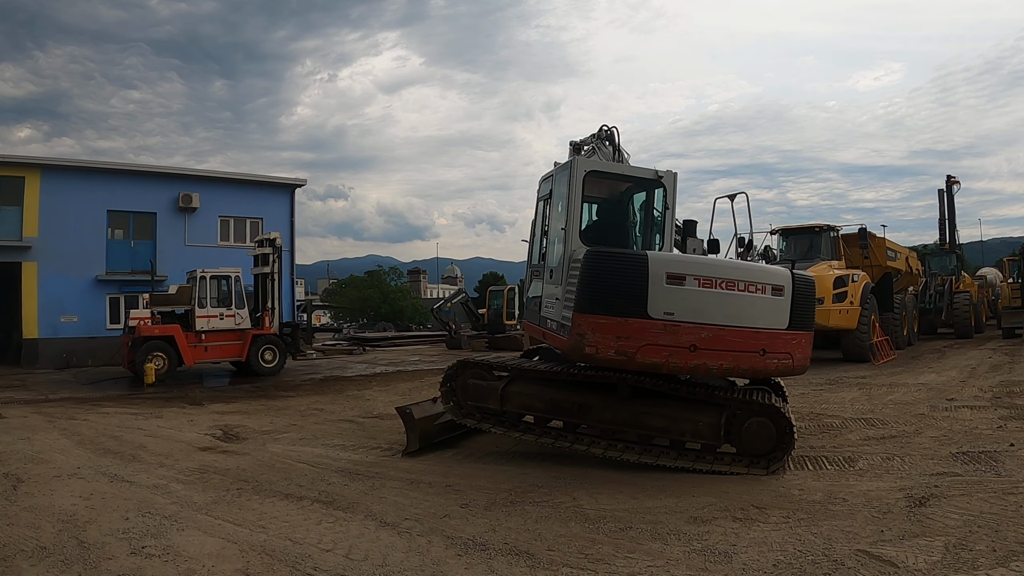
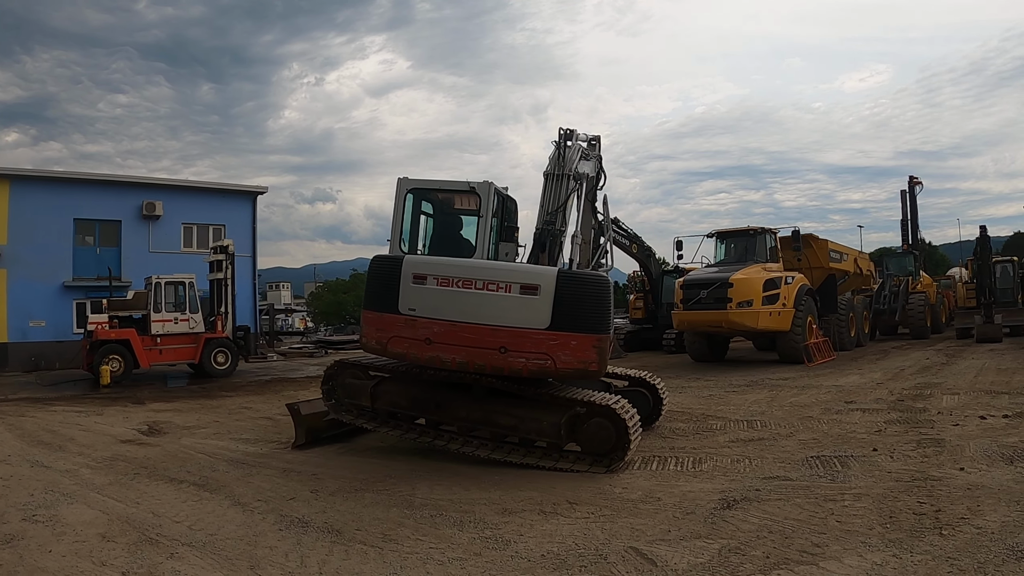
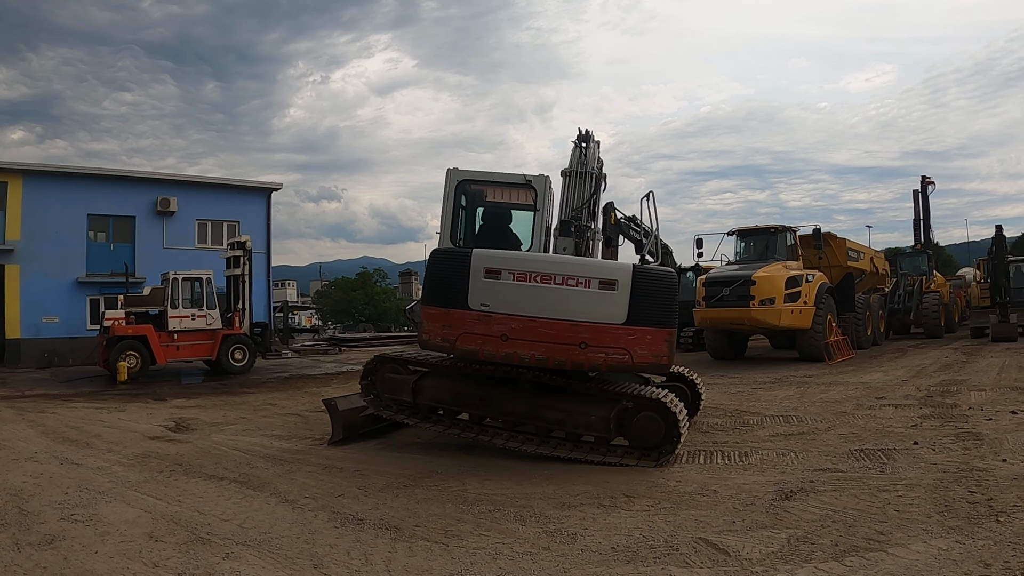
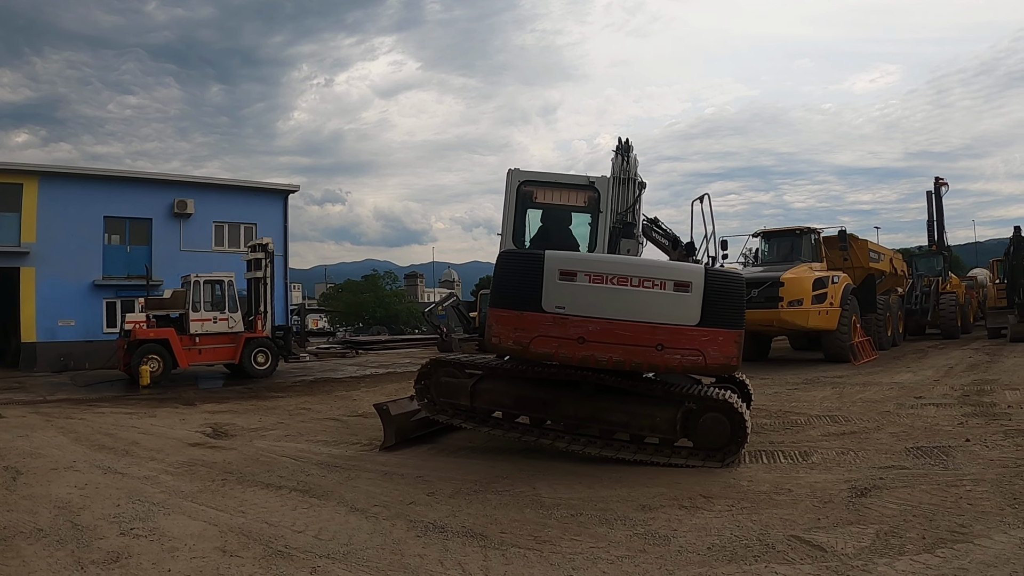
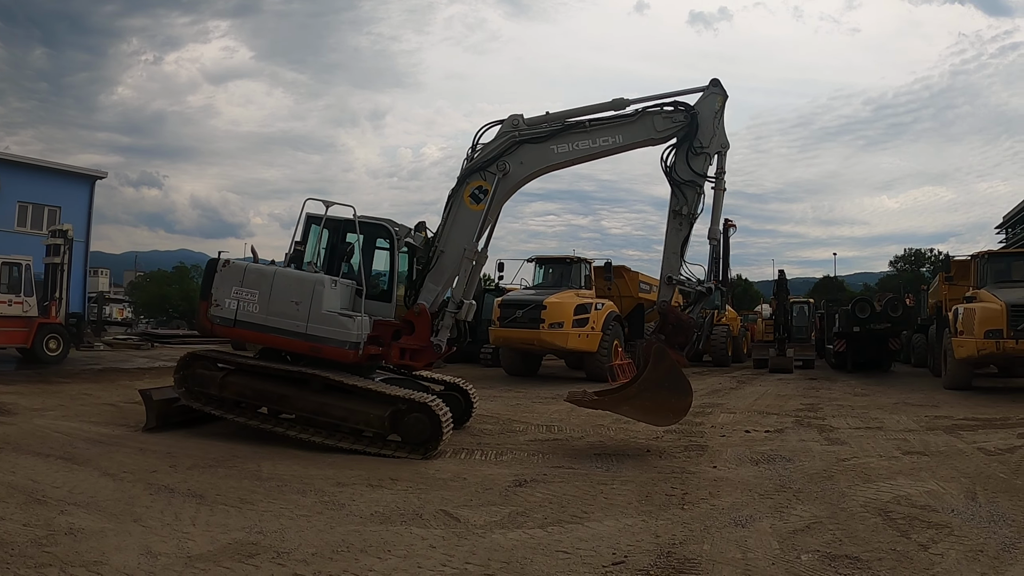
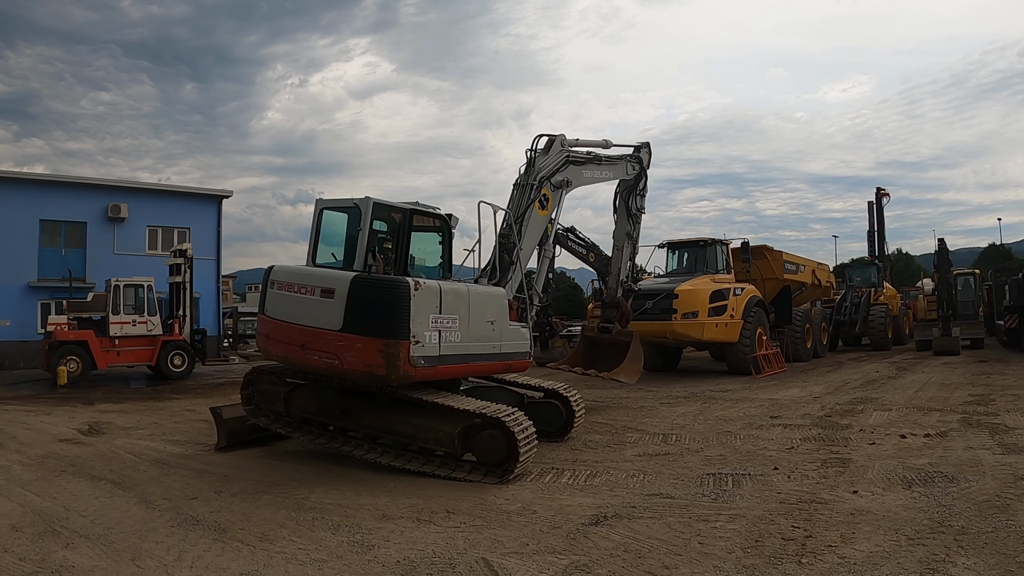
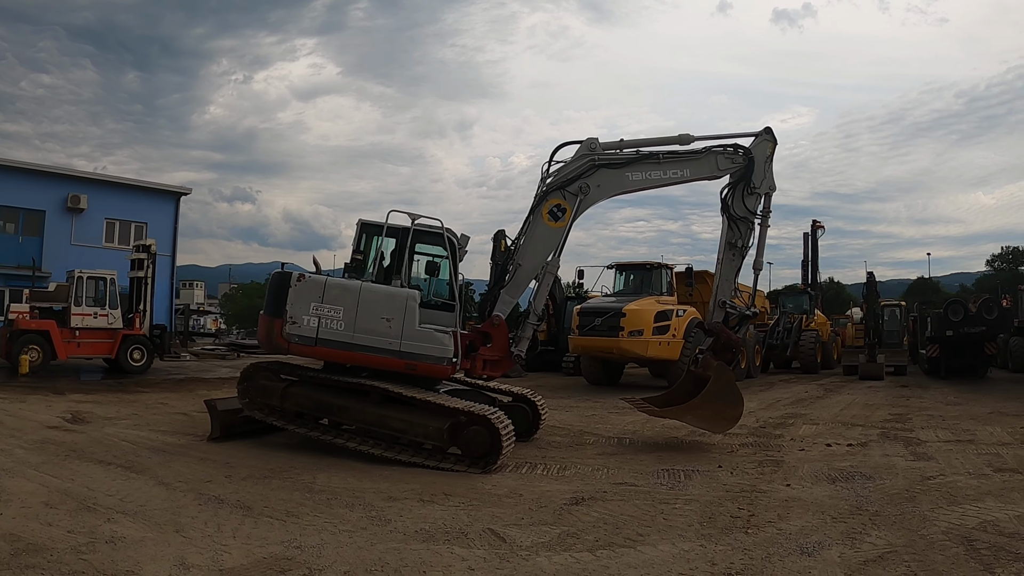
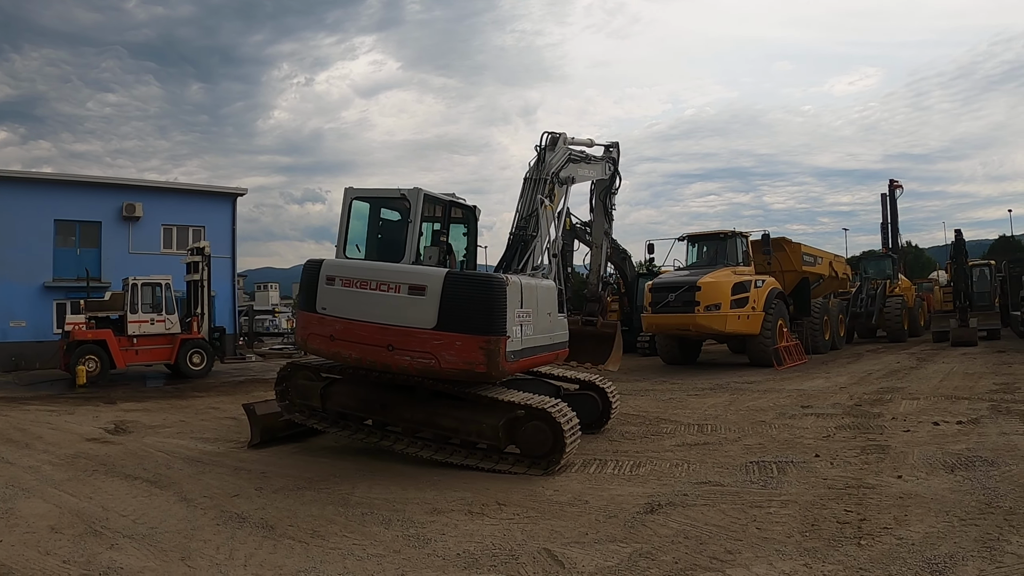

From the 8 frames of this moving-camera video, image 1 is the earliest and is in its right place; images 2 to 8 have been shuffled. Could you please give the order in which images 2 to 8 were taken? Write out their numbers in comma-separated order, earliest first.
4, 3, 2, 8, 6, 7, 5
